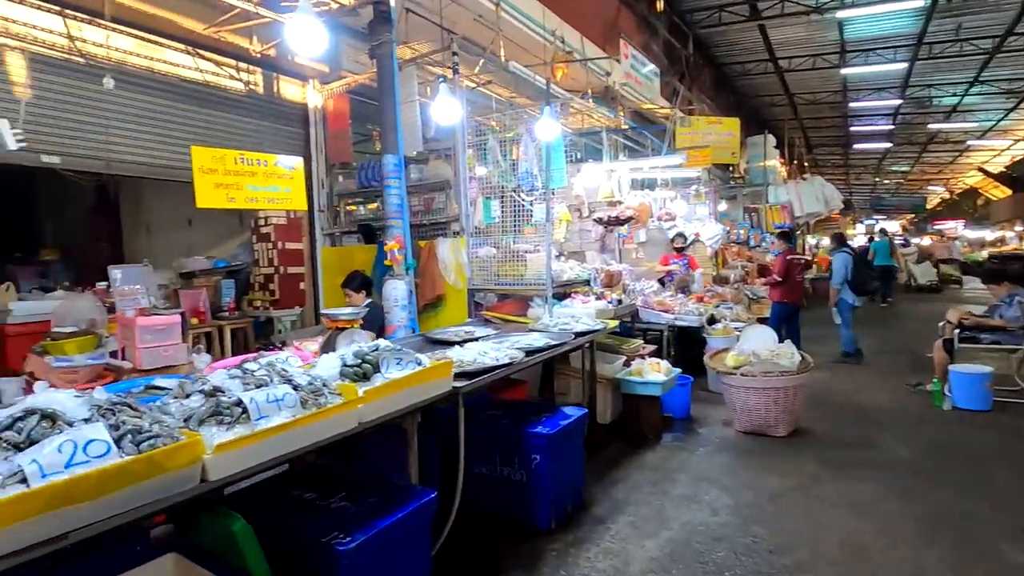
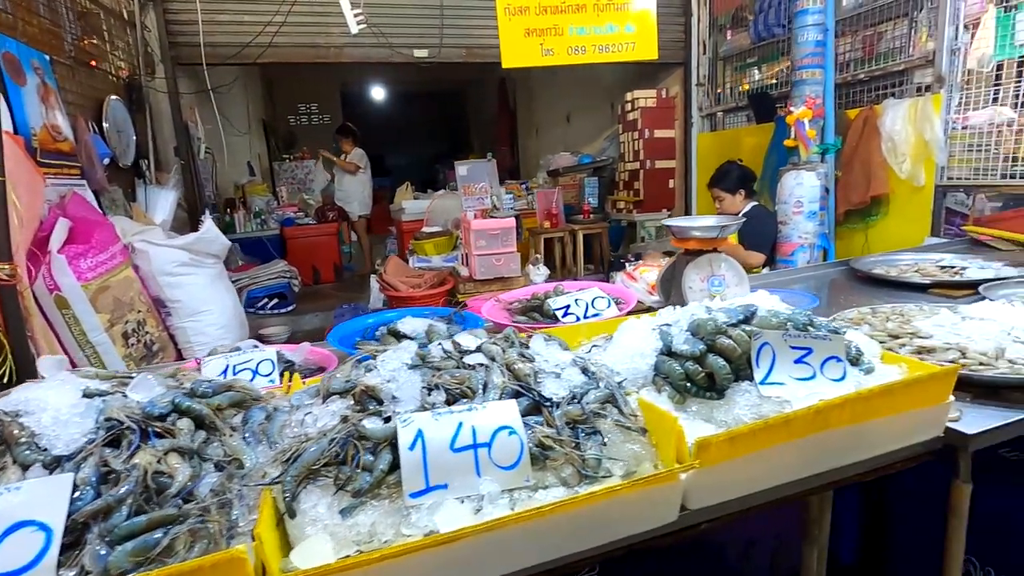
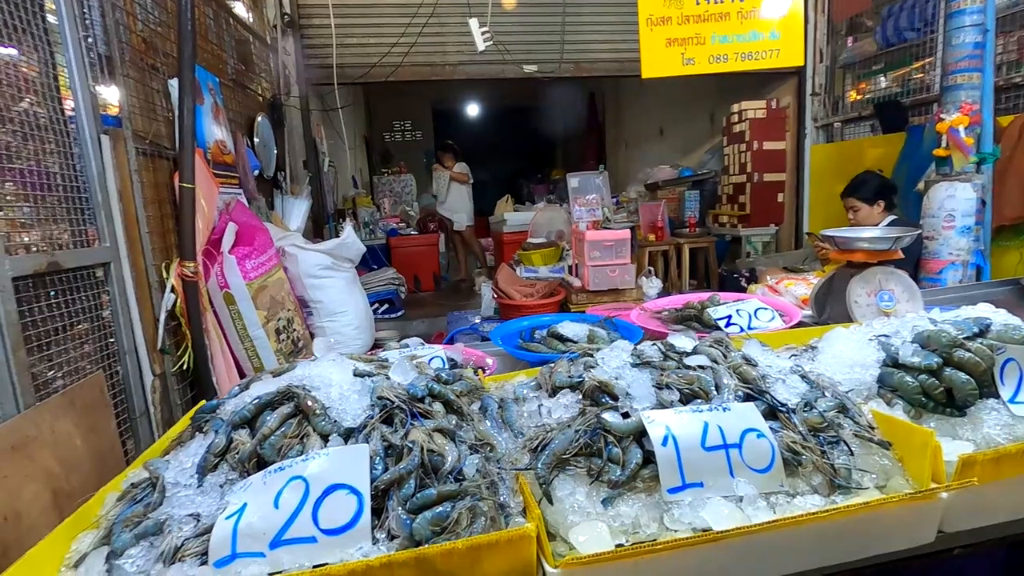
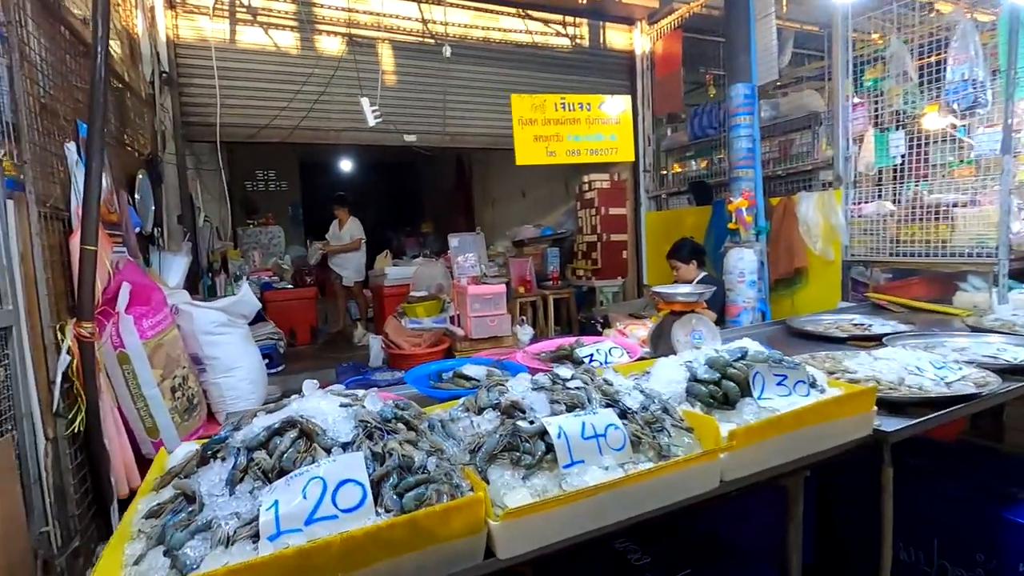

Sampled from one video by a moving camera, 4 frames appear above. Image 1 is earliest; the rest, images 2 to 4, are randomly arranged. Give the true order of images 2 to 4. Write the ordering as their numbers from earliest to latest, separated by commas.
4, 3, 2
